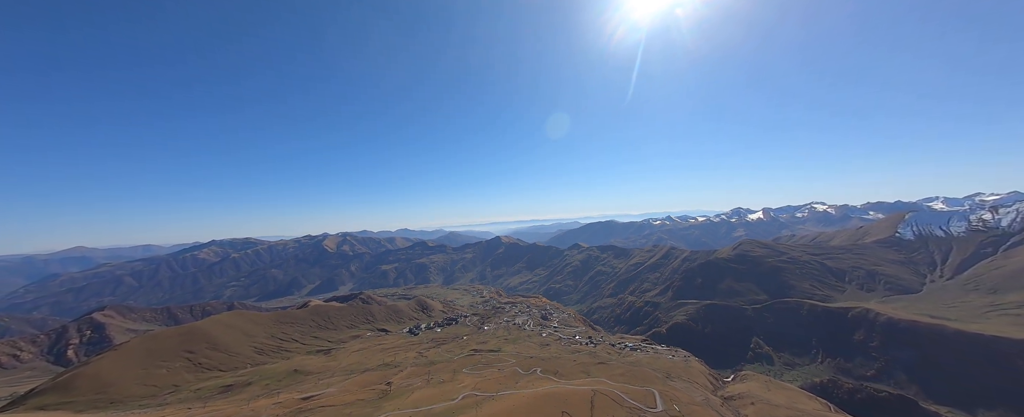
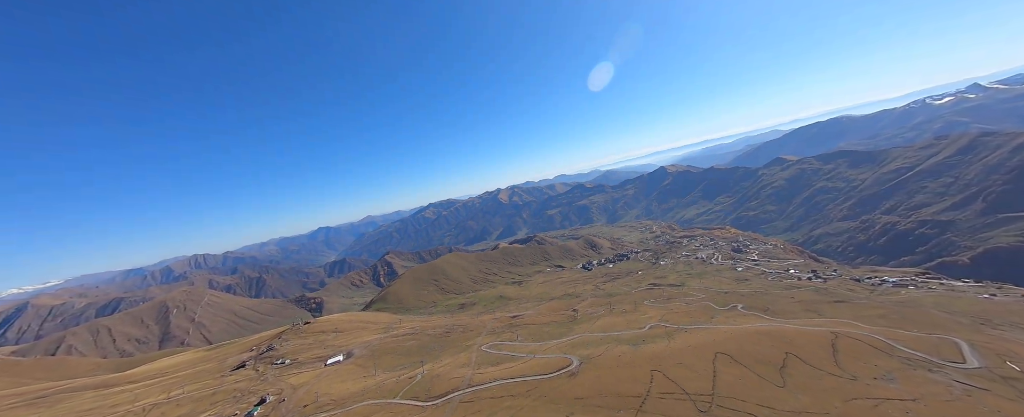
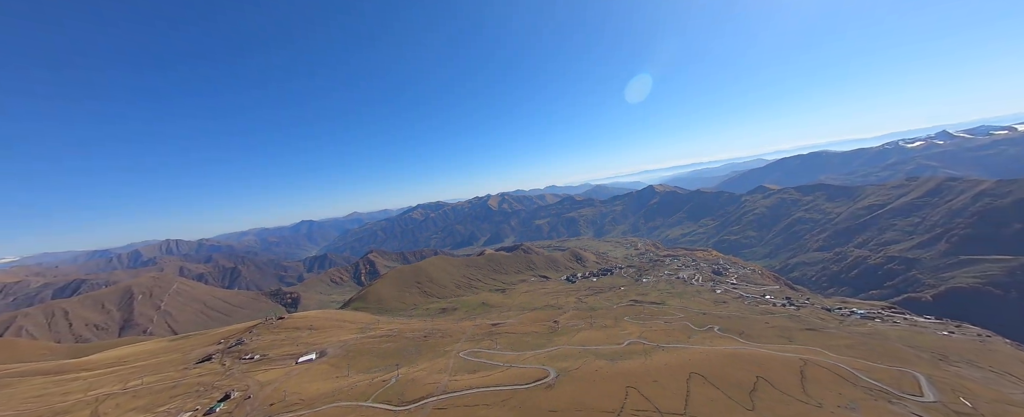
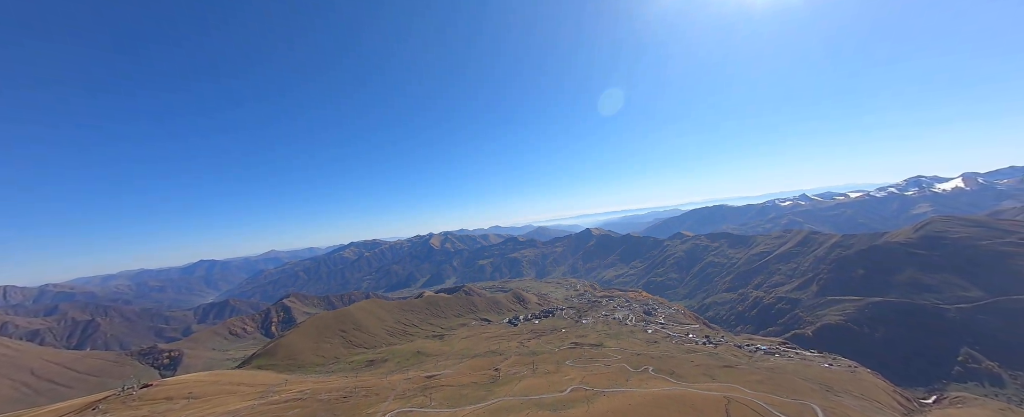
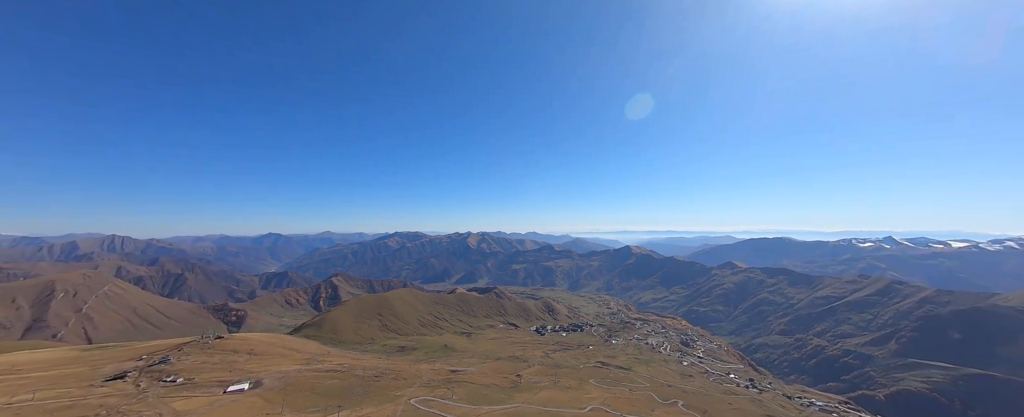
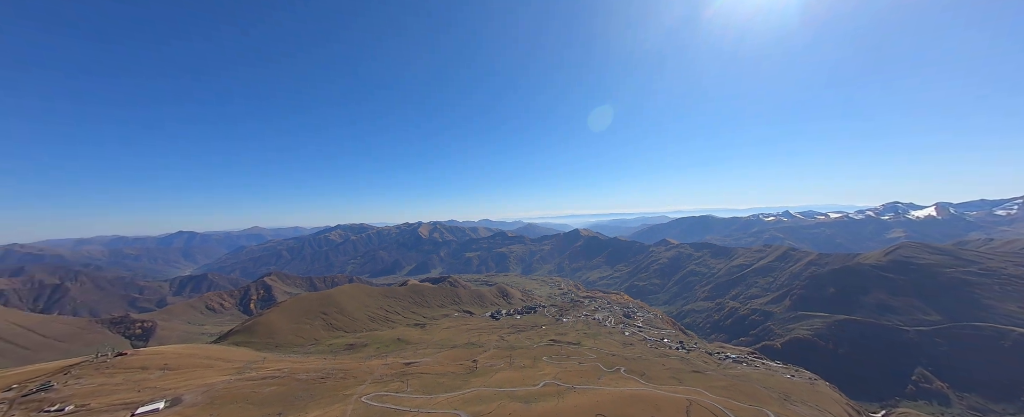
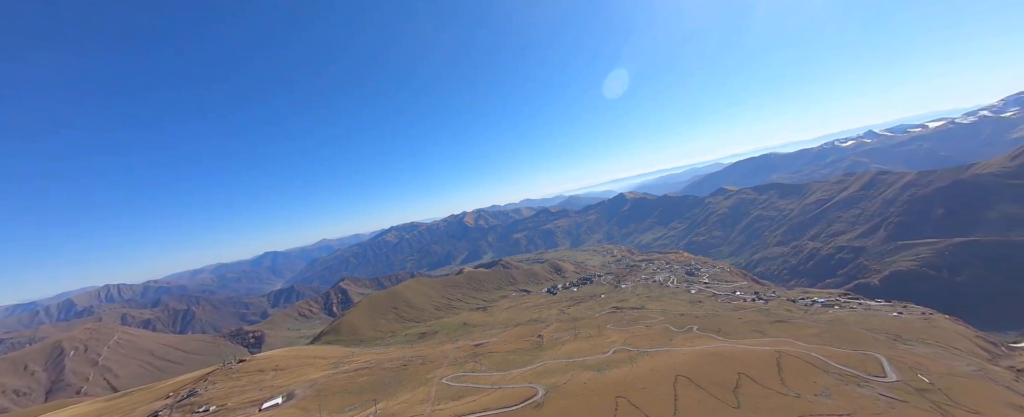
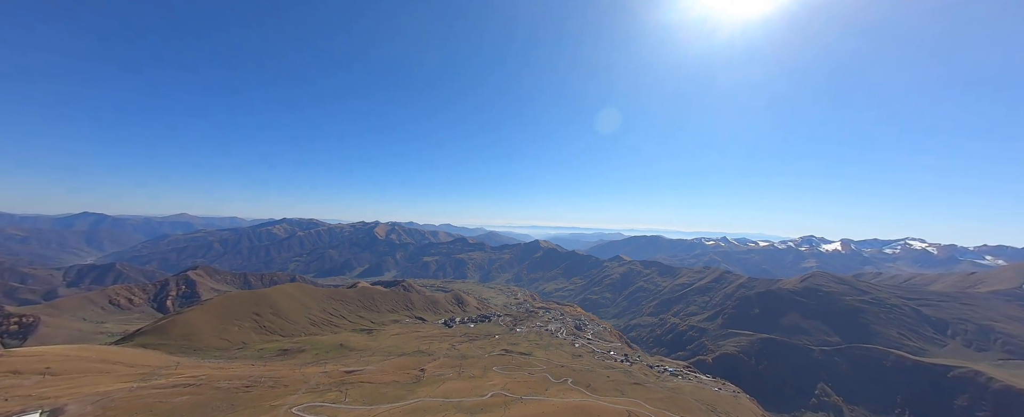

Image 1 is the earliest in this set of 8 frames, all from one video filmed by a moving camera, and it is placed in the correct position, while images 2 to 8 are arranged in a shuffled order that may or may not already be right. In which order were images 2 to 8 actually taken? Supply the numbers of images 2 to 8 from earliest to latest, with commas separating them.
8, 6, 5, 3, 2, 7, 4
